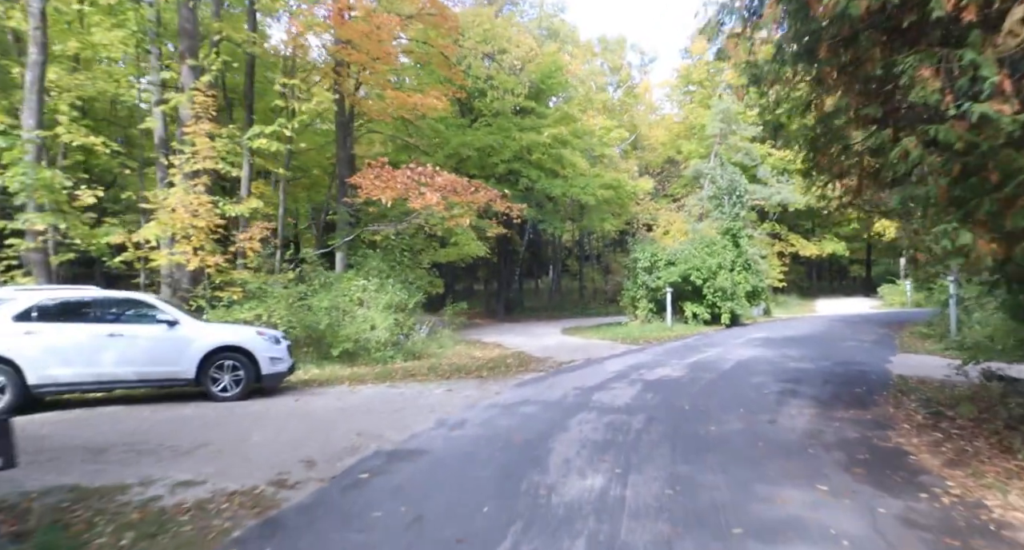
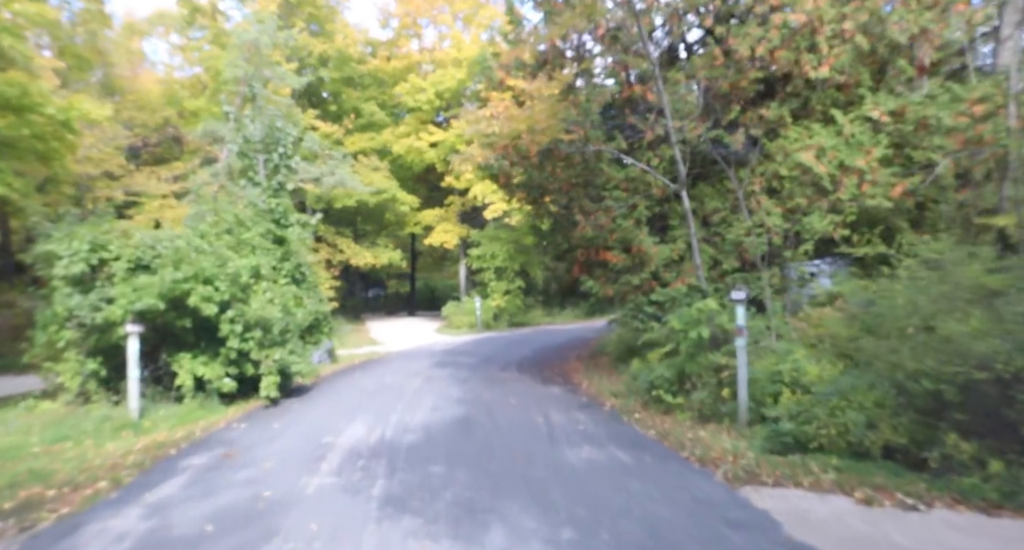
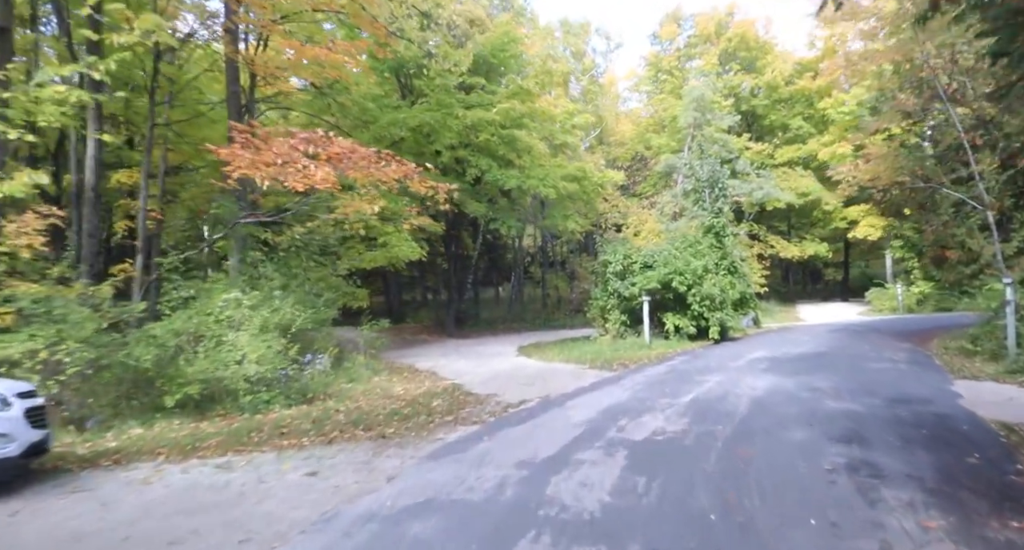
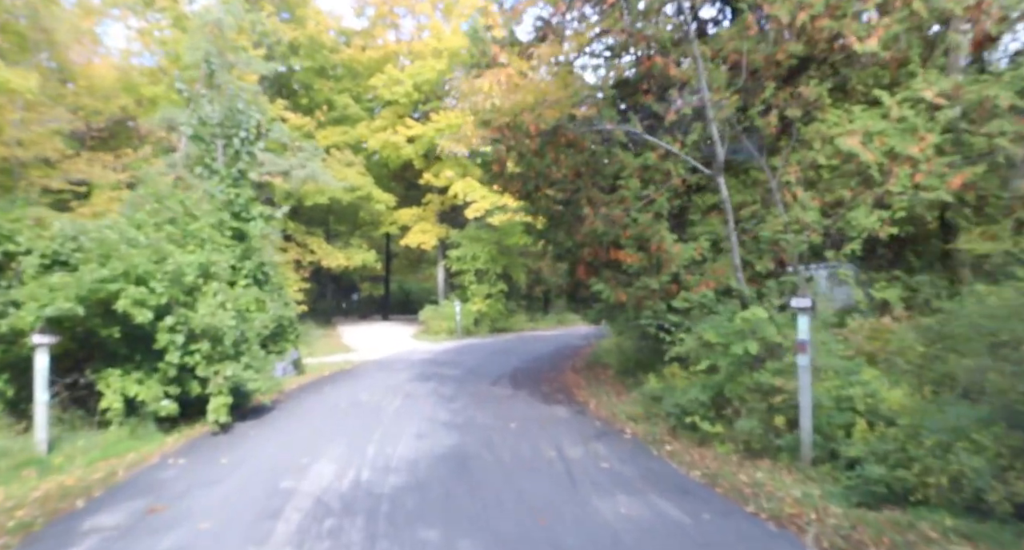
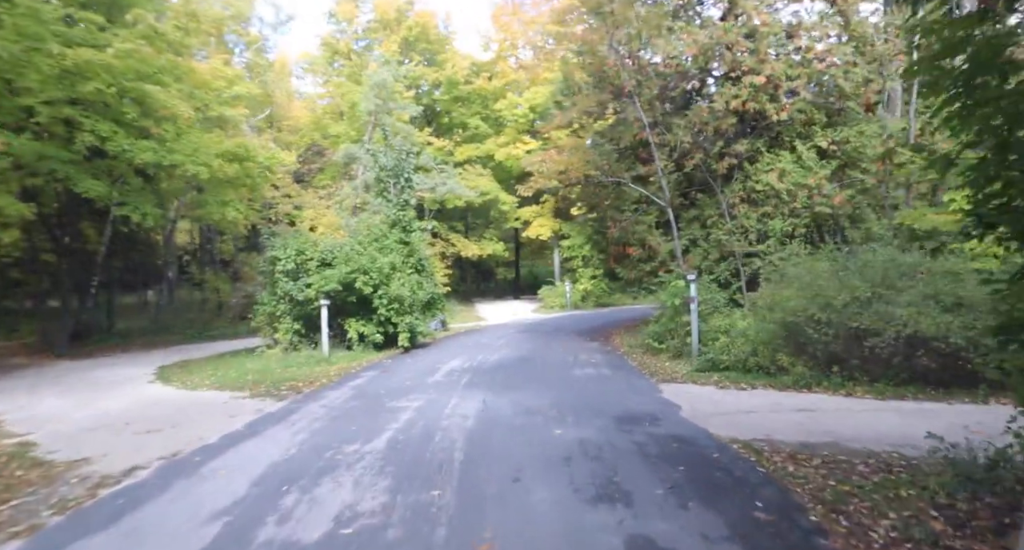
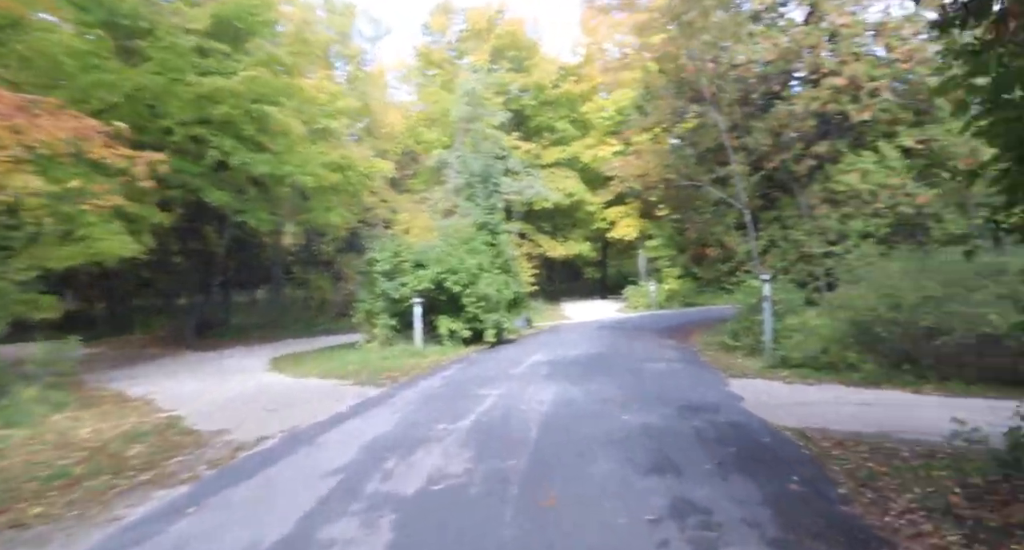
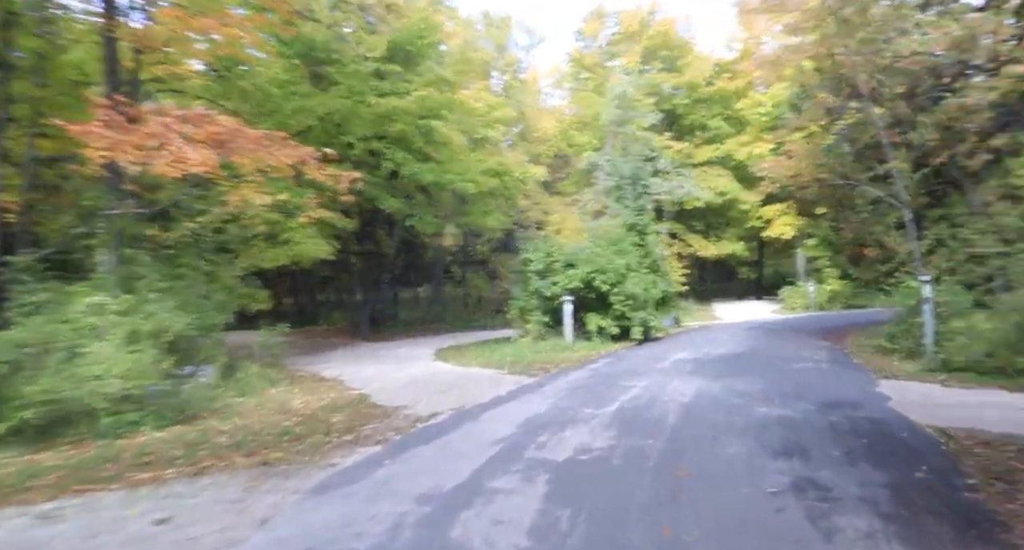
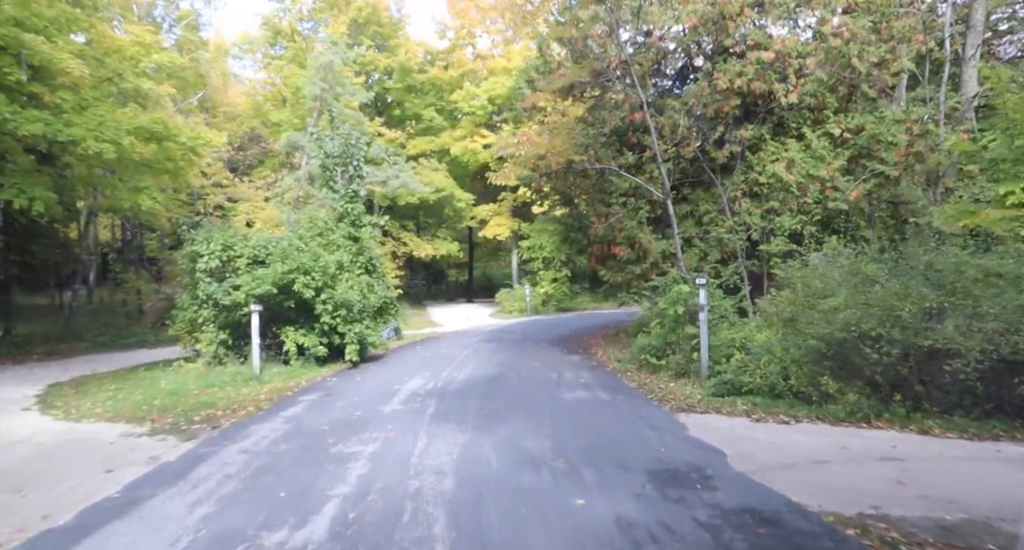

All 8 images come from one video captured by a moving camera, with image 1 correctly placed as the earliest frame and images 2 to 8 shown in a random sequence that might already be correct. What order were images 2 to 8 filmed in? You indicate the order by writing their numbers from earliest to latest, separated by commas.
3, 7, 6, 5, 8, 2, 4
